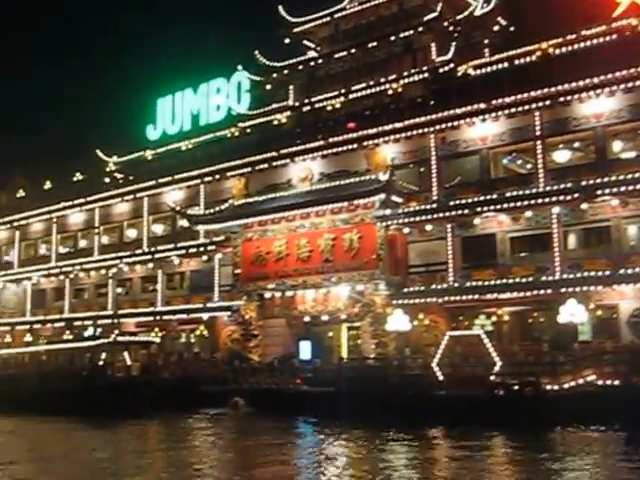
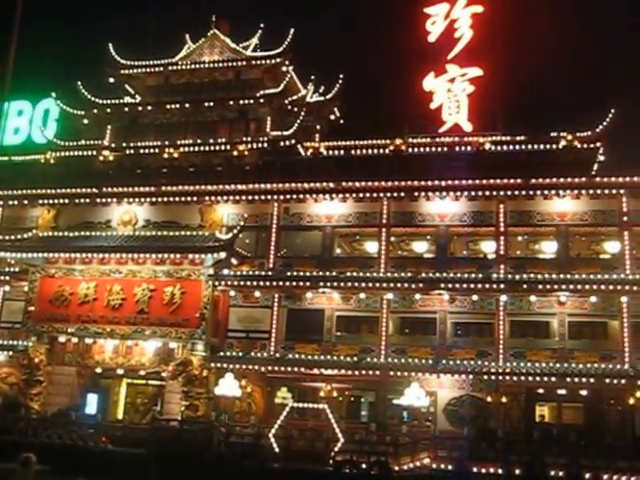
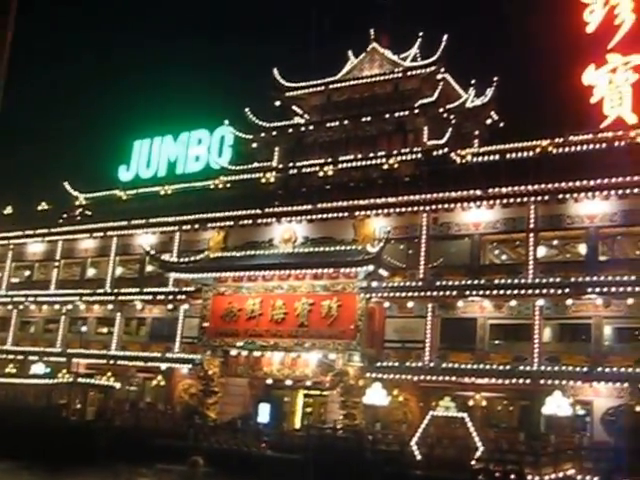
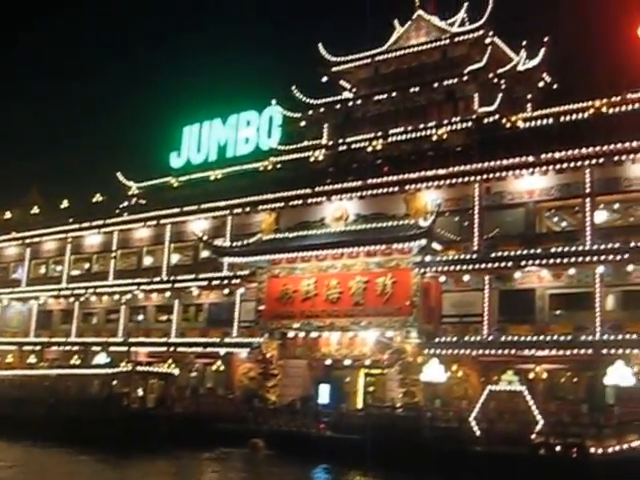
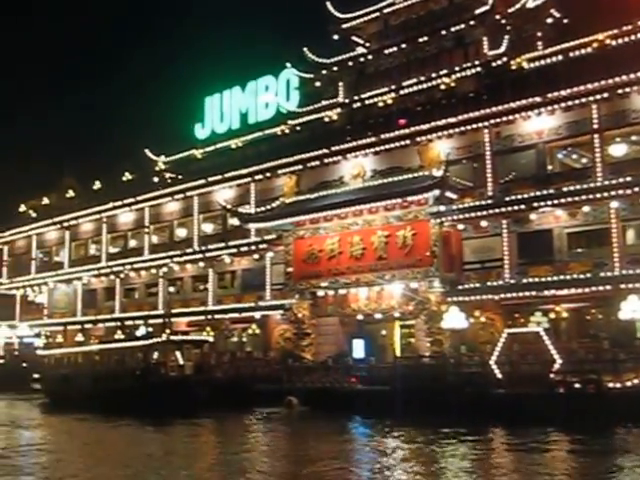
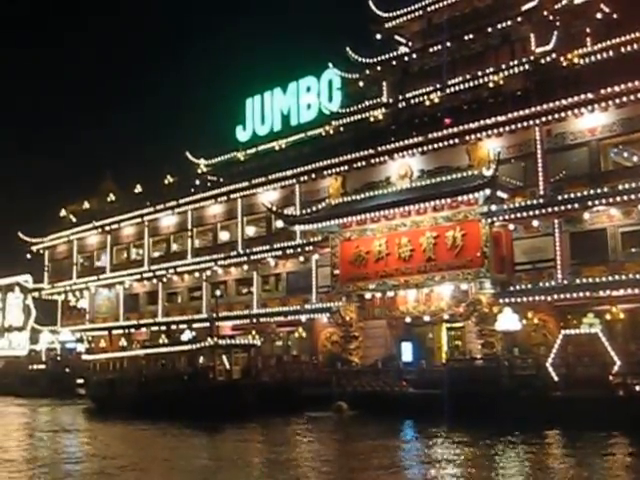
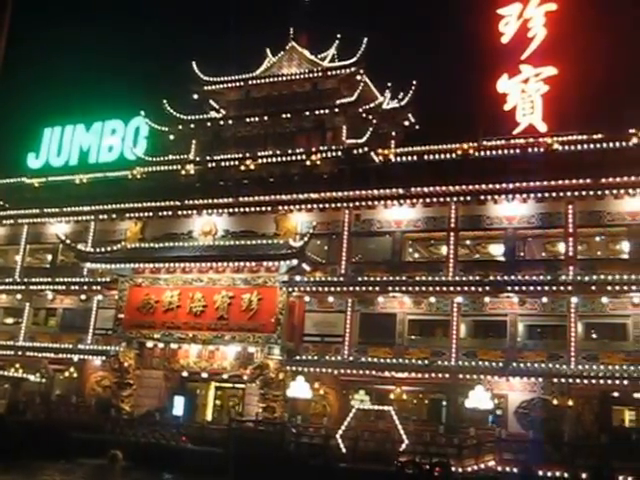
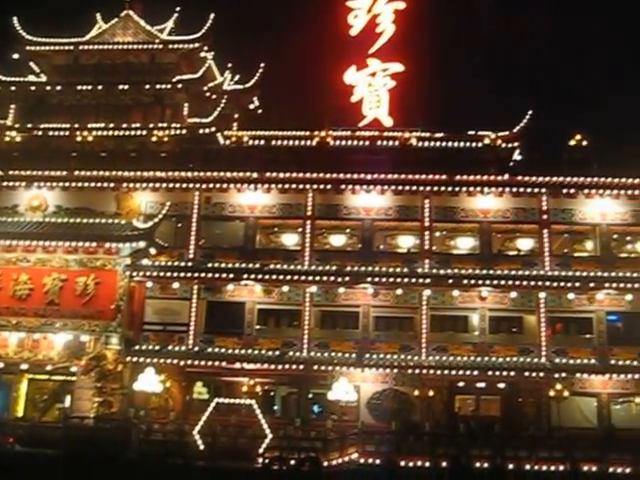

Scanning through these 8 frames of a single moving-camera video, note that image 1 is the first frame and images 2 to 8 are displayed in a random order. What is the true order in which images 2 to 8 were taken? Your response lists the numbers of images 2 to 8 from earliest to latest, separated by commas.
5, 6, 4, 3, 7, 2, 8
